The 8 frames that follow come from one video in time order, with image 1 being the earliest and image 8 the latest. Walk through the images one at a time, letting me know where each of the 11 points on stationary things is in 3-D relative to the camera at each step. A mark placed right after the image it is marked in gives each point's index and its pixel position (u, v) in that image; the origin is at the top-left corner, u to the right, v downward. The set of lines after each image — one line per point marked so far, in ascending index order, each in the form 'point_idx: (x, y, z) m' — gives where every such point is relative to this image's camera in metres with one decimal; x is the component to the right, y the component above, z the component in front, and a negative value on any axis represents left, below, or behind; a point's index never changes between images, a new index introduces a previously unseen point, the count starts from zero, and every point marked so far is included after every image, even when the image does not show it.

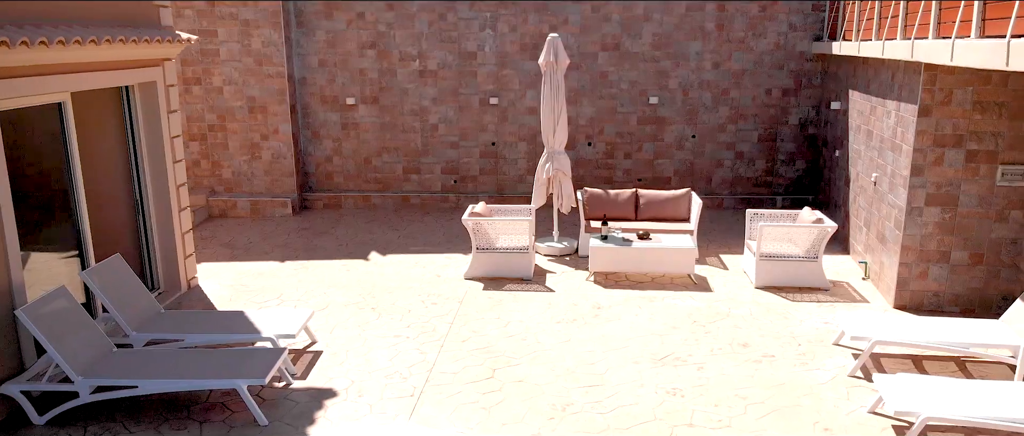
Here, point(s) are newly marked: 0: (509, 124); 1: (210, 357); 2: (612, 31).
0: (0.0, +0.8, +12.3) m
1: (-1.2, -0.6, +5.9) m
2: (+0.8, +1.6, +11.9) m
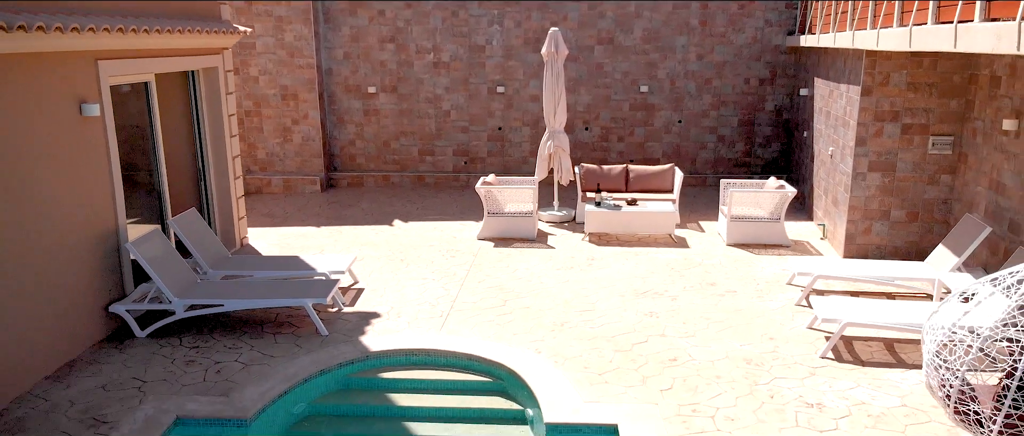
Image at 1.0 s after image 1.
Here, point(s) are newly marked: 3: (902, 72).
0: (0.0, +1.0, +13.7) m
1: (-1.2, -0.3, +7.3) m
2: (+0.9, +1.8, +13.2) m
3: (+2.4, +0.9, +8.6) m
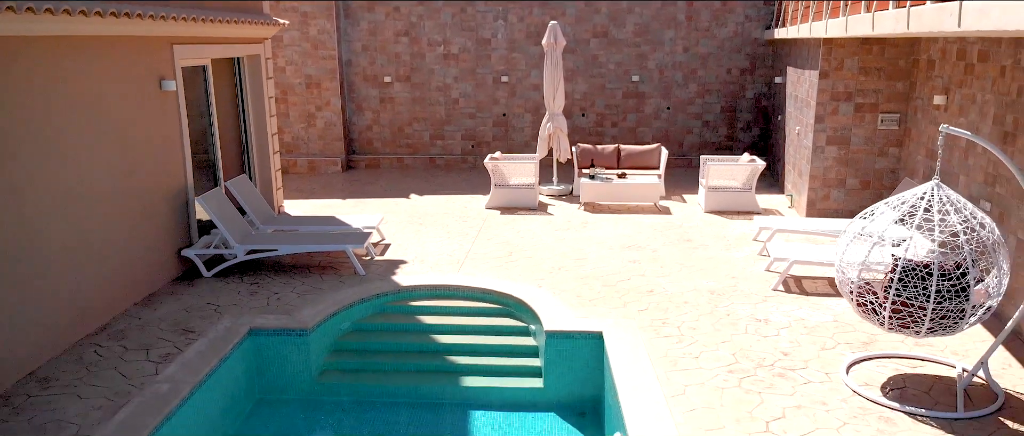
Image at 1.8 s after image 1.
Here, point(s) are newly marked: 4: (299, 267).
0: (+0.1, +1.3, +15.0) m
1: (-1.2, -0.1, +8.6) m
2: (+0.9, +2.1, +14.6) m
3: (+2.4, +1.1, +10.0) m
4: (-1.3, -0.3, +8.4) m
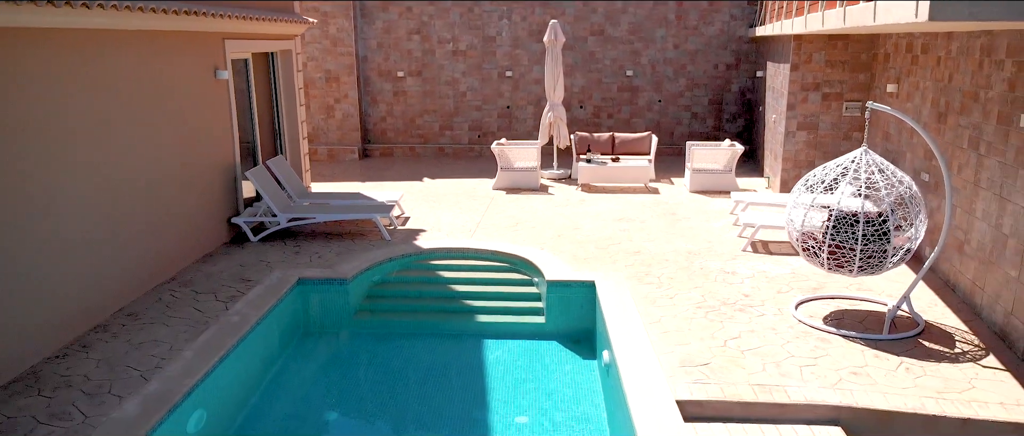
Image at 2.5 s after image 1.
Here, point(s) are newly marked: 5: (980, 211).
0: (+0.1, +1.5, +16.2) m
1: (-1.1, +0.1, +9.8) m
2: (+1.0, +2.2, +15.8) m
3: (+2.5, +1.3, +11.2) m
4: (-1.2, -0.1, +9.6) m
5: (+2.4, 0.0, +7.2) m
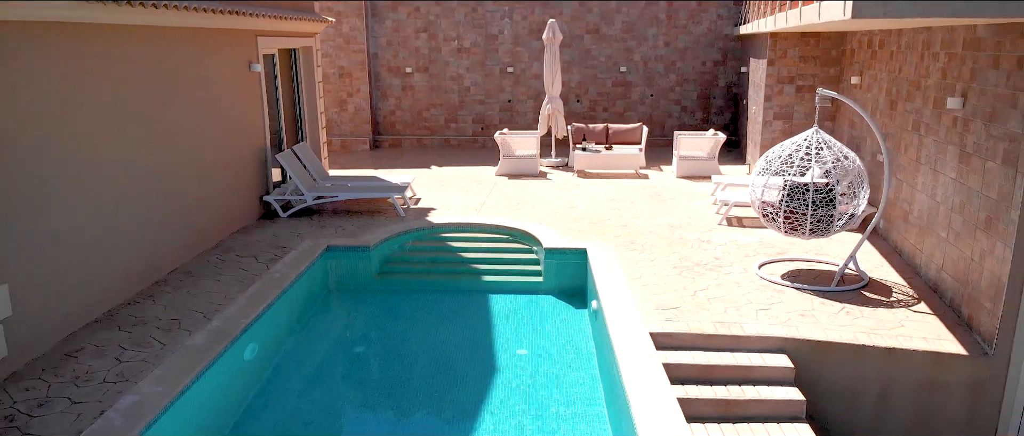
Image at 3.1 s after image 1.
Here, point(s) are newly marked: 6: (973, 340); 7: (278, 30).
0: (+0.1, +1.6, +17.3) m
1: (-1.1, +0.2, +10.9) m
2: (+1.0, +2.4, +16.9) m
3: (+2.5, +1.5, +12.3) m
4: (-1.2, +0.1, +10.7) m
5: (+2.4, +0.2, +8.3) m
6: (+2.2, -0.6, +6.6) m
7: (-1.9, +1.5, +11.1) m
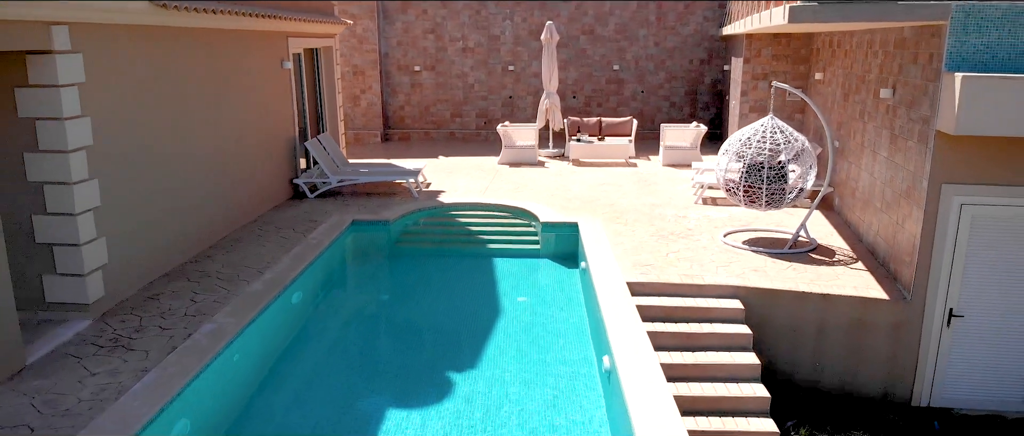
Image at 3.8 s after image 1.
0: (+0.1, +1.8, +18.7) m
1: (-1.1, +0.4, +12.3) m
2: (+1.0, +2.6, +18.2) m
3: (+2.5, +1.7, +13.6) m
4: (-1.2, +0.2, +12.1) m
5: (+2.4, +0.4, +9.6) m
6: (+2.2, -0.4, +7.9) m
7: (-1.9, +1.7, +12.4) m
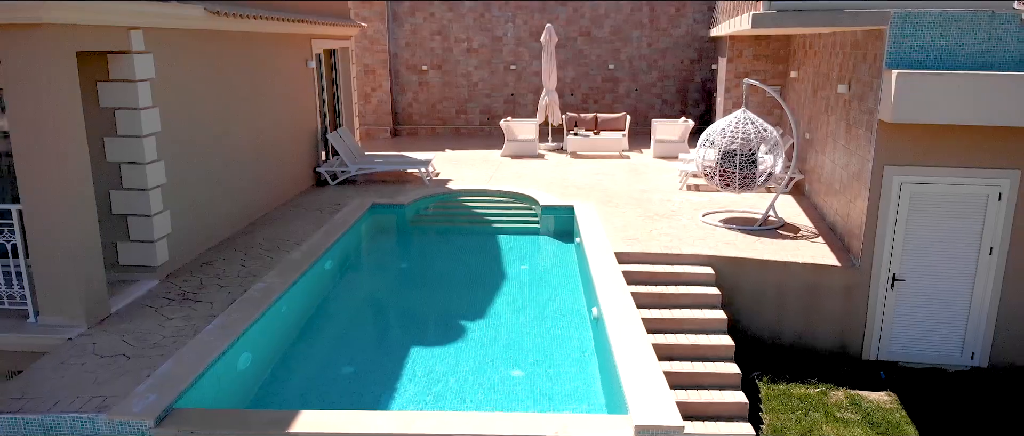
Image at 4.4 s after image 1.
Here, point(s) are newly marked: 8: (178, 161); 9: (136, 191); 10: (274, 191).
0: (+0.1, +1.9, +19.9) m
1: (-1.1, +0.5, +13.5) m
2: (+1.0, +2.7, +19.5) m
3: (+2.5, +1.8, +14.9) m
4: (-1.2, +0.4, +13.3) m
5: (+2.4, +0.5, +10.8) m
6: (+2.2, -0.3, +9.1) m
7: (-1.8, +1.8, +13.7) m
8: (-2.0, +0.3, +8.5) m
9: (-2.1, +0.2, +7.8) m
10: (-2.0, +0.2, +11.3) m
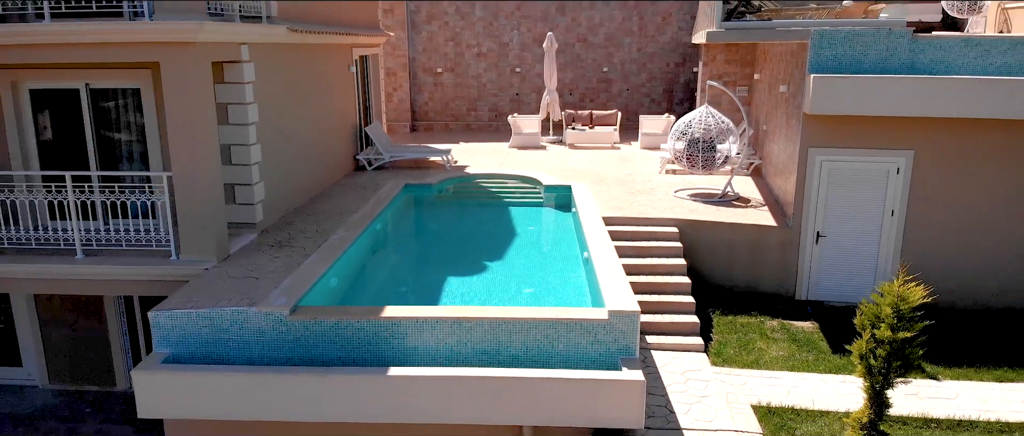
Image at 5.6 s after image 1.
0: (+0.2, +2.2, +22.5) m
1: (-1.0, +0.8, +16.1) m
2: (+1.1, +2.9, +22.0) m
3: (+2.6, +2.0, +17.4) m
4: (-1.1, +0.6, +15.9) m
5: (+2.5, +0.7, +13.4) m
6: (+2.3, 0.0, +11.7) m
7: (-1.8, +2.0, +16.2) m
8: (-1.9, +0.6, +11.1) m
9: (-2.0, +0.4, +10.4) m
10: (-1.9, +0.5, +13.9) m
